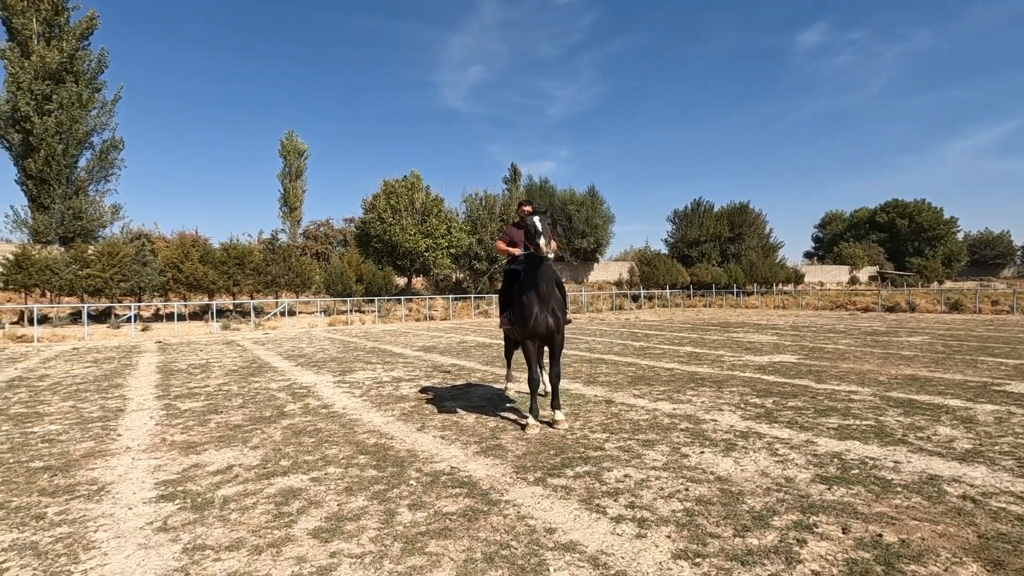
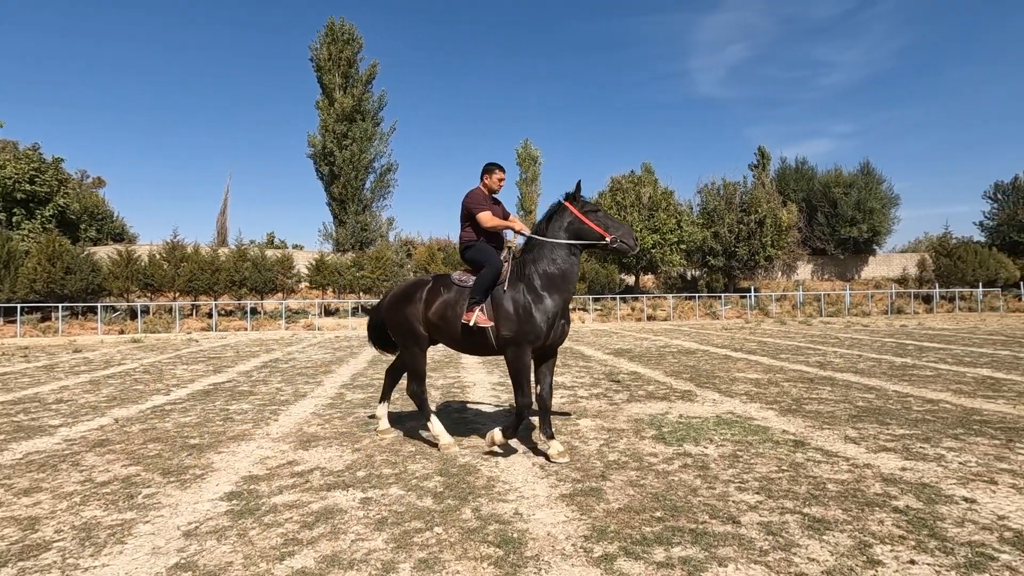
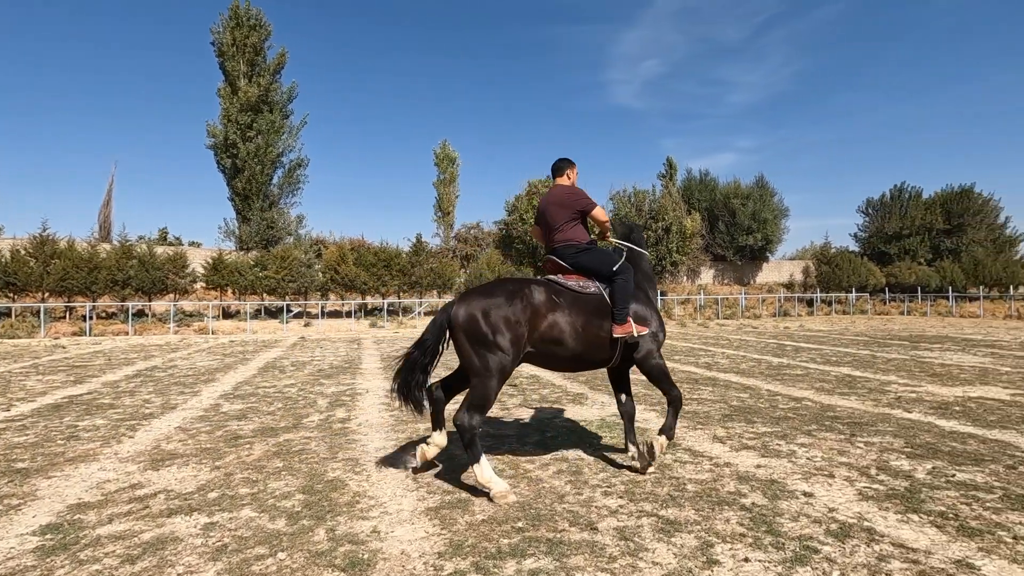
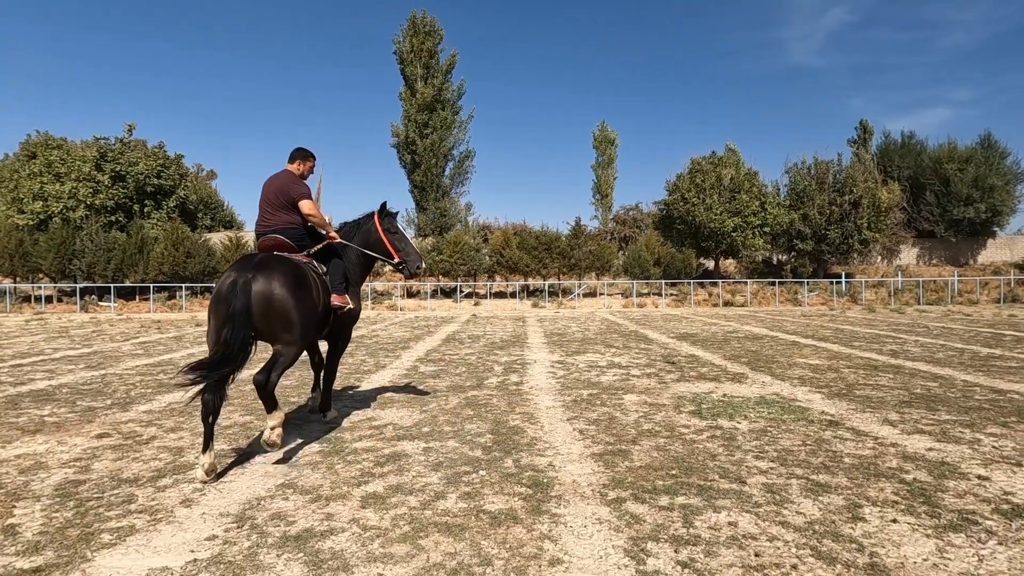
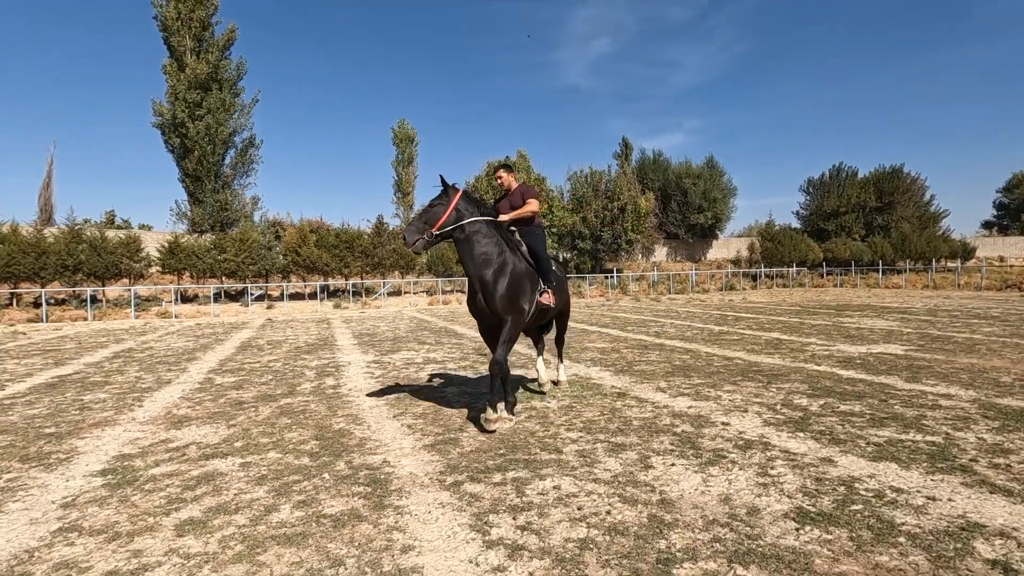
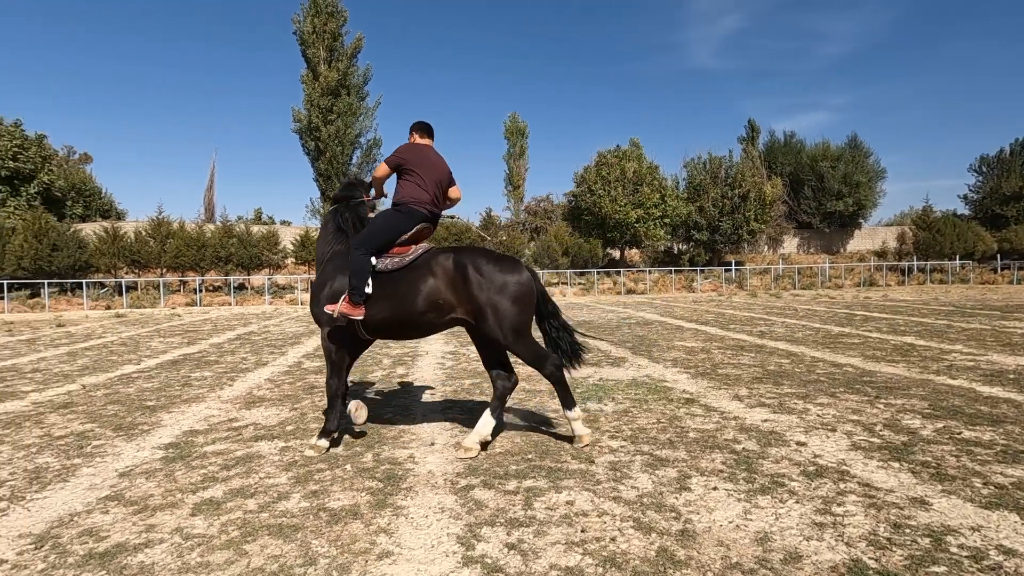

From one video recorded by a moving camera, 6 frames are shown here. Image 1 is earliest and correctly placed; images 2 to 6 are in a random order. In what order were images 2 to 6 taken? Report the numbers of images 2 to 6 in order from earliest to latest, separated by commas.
5, 6, 4, 2, 3
